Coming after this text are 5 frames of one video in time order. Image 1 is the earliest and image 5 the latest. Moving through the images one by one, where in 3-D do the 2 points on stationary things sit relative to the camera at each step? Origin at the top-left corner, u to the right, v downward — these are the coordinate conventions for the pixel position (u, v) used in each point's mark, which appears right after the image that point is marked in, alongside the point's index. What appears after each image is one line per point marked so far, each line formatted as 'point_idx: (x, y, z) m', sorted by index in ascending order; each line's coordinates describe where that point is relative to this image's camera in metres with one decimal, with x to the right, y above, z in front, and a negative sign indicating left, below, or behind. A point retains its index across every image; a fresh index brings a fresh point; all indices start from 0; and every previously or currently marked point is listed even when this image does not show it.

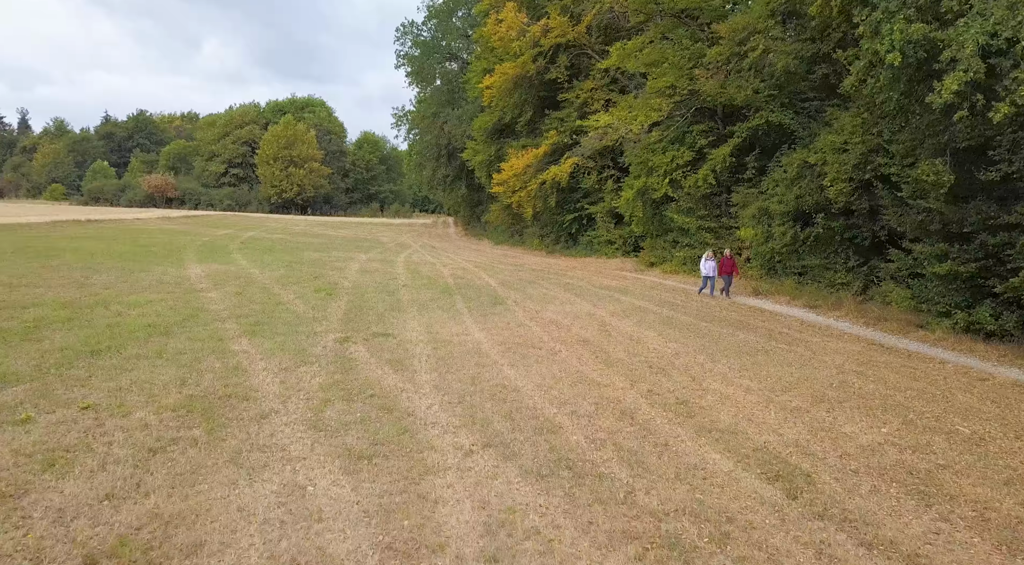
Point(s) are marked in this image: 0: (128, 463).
0: (-2.7, -1.3, +5.2) m
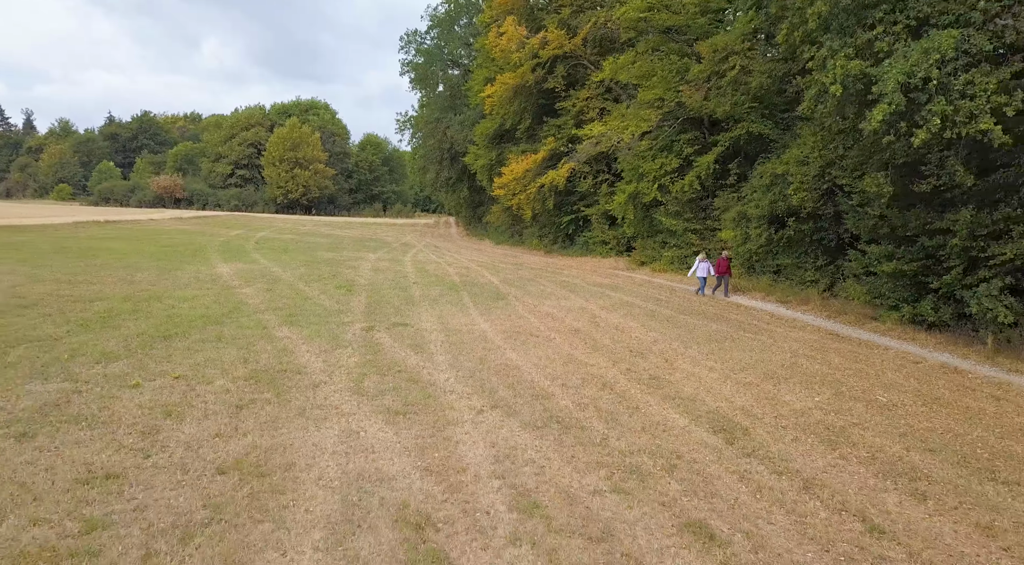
0: (-2.6, -1.2, +6.8) m
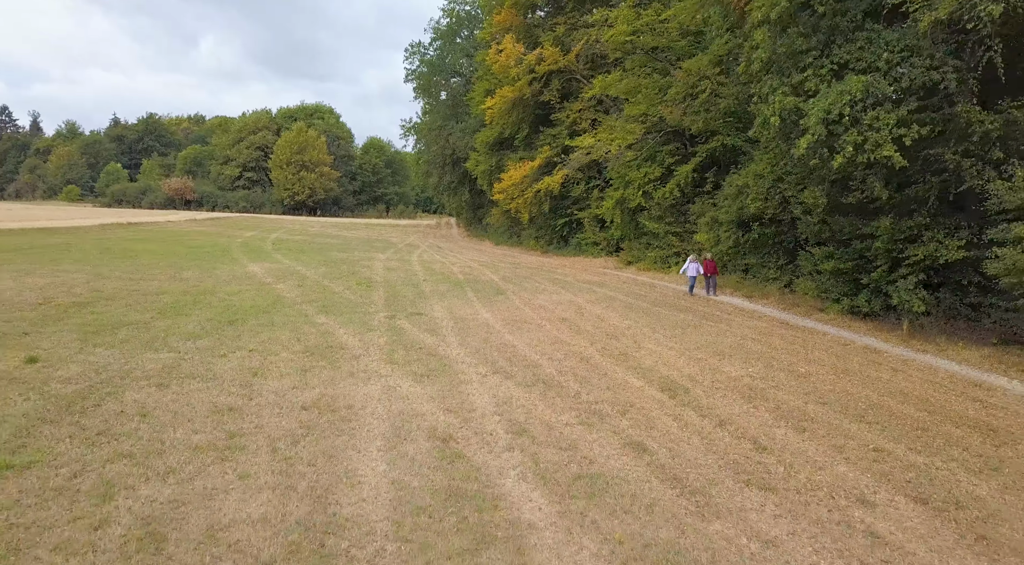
0: (-2.7, -1.1, +9.2) m
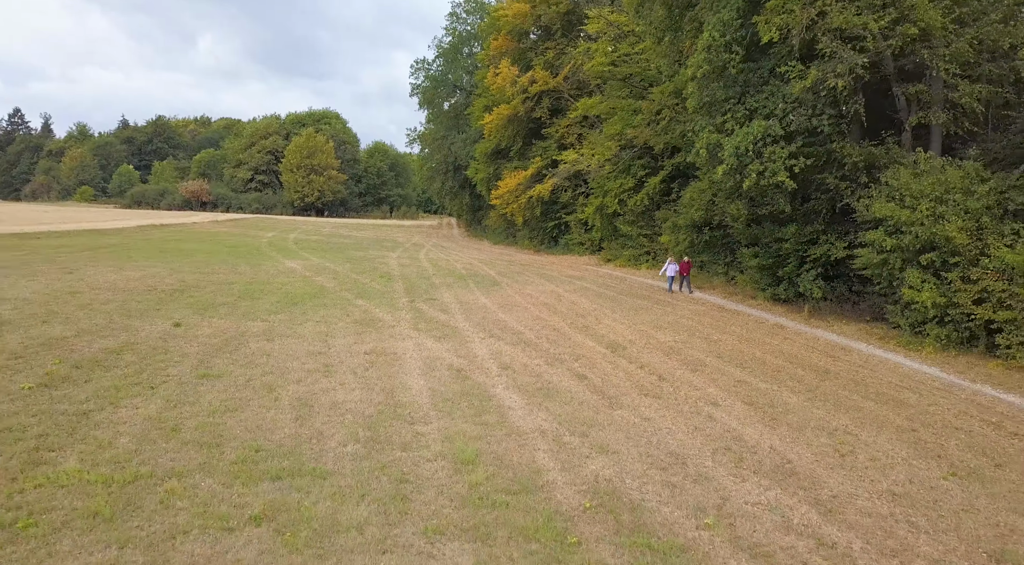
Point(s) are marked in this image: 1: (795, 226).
0: (-2.9, -1.0, +13.4) m
1: (+6.8, +1.4, +18.0) m
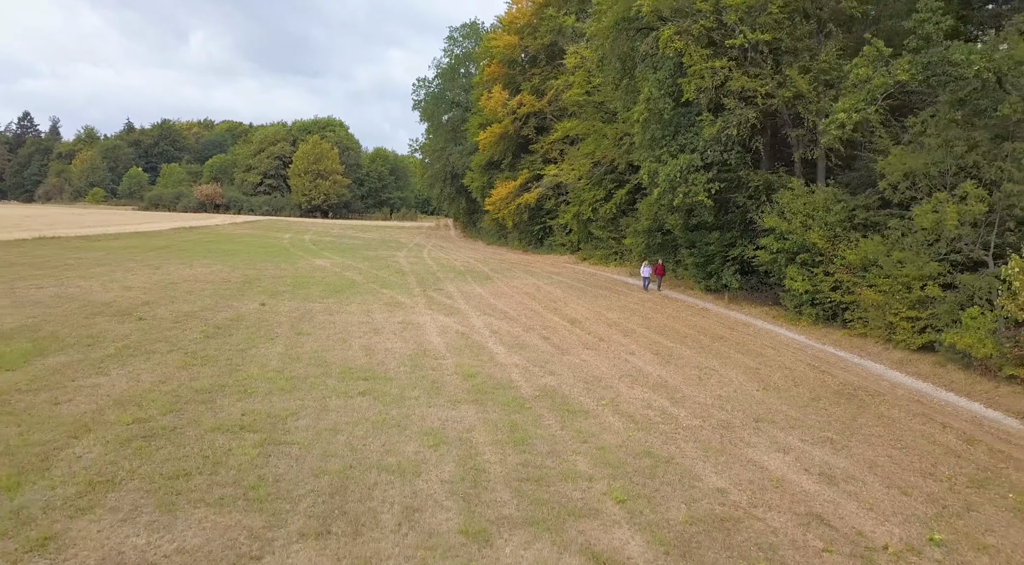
0: (-3.2, -0.8, +18.8) m
1: (+6.5, +1.6, +23.4) m
